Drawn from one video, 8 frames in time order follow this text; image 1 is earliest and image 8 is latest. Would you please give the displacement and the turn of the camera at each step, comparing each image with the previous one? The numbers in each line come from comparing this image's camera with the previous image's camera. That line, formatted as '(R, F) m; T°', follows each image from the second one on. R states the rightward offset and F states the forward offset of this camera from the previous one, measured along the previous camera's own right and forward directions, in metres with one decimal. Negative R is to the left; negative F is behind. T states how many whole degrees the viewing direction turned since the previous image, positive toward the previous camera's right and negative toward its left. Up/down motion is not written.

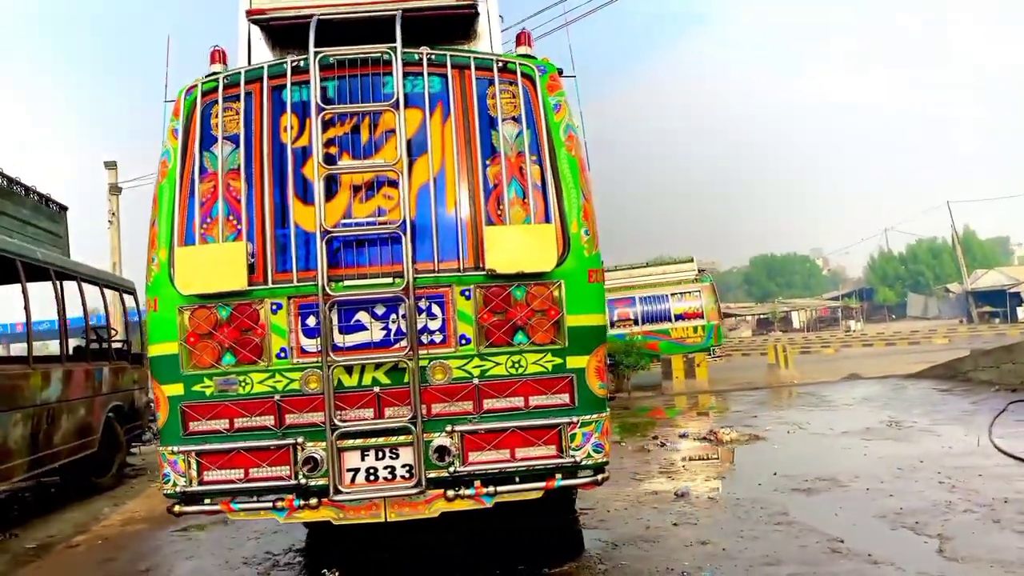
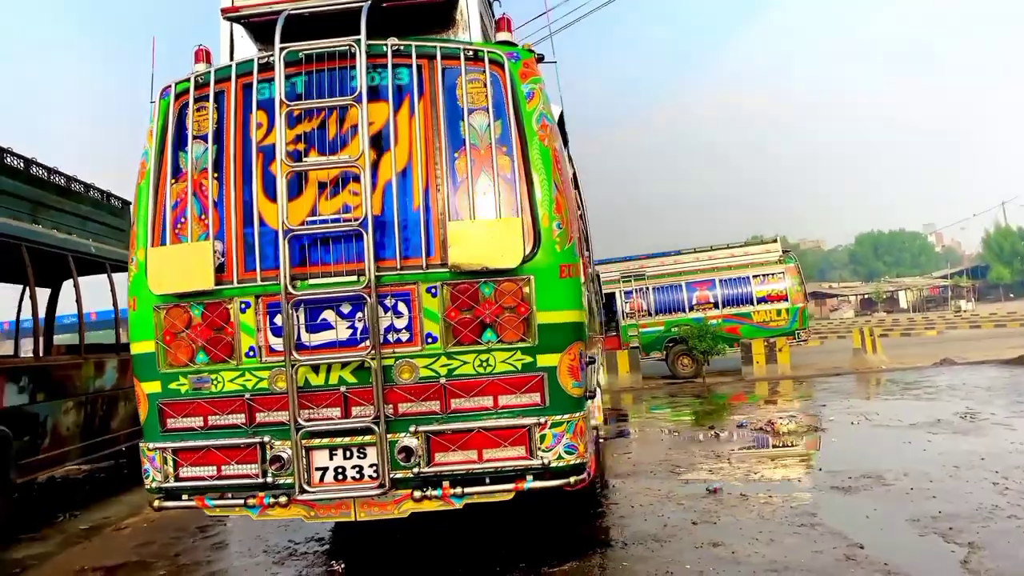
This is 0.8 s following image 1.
(+0.5, +0.2) m; -6°
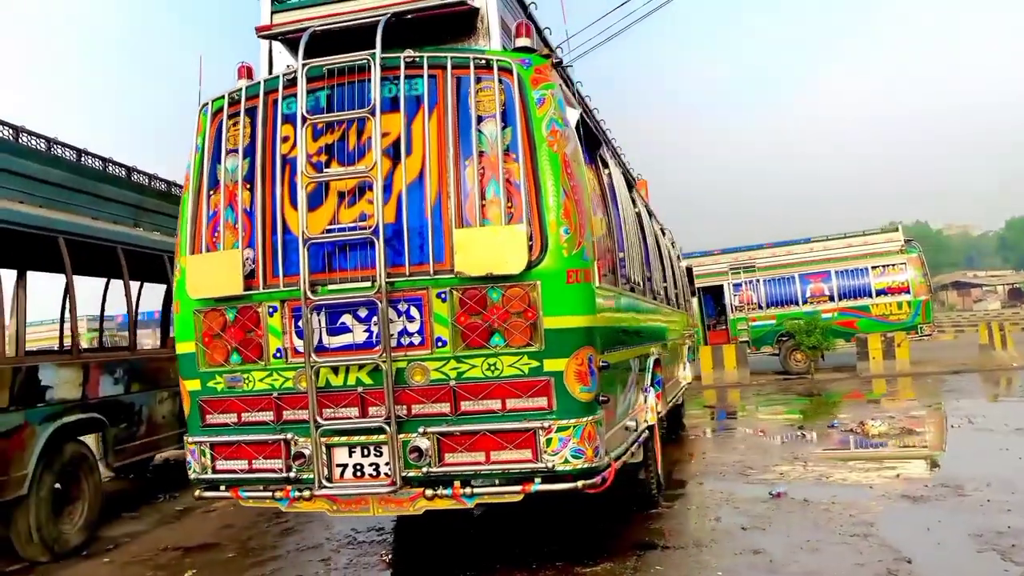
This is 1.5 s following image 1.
(+0.5, 0.0) m; -8°
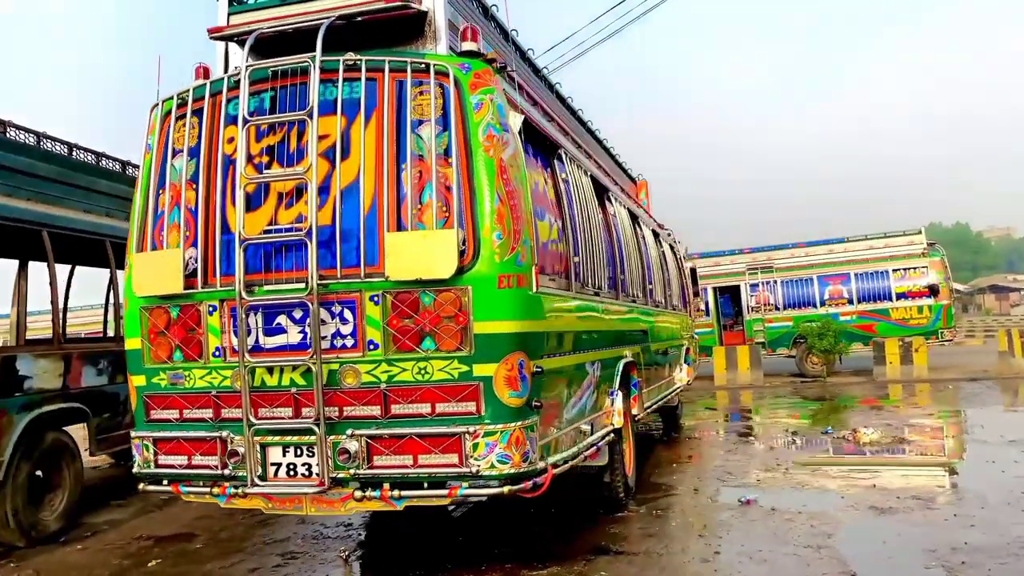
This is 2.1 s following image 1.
(+0.4, 0.0) m; -2°
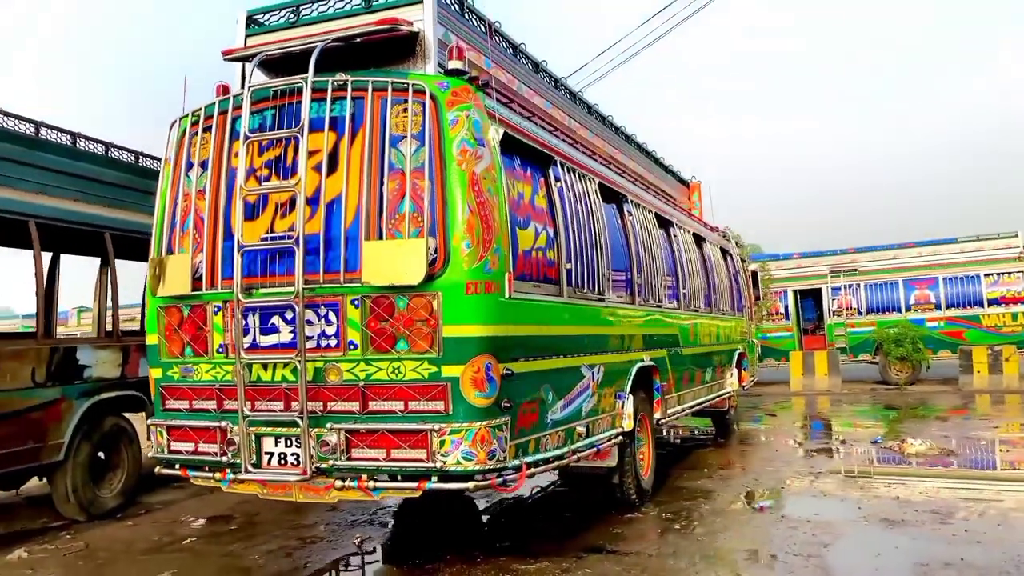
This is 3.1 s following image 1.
(+0.6, -0.2) m; -6°
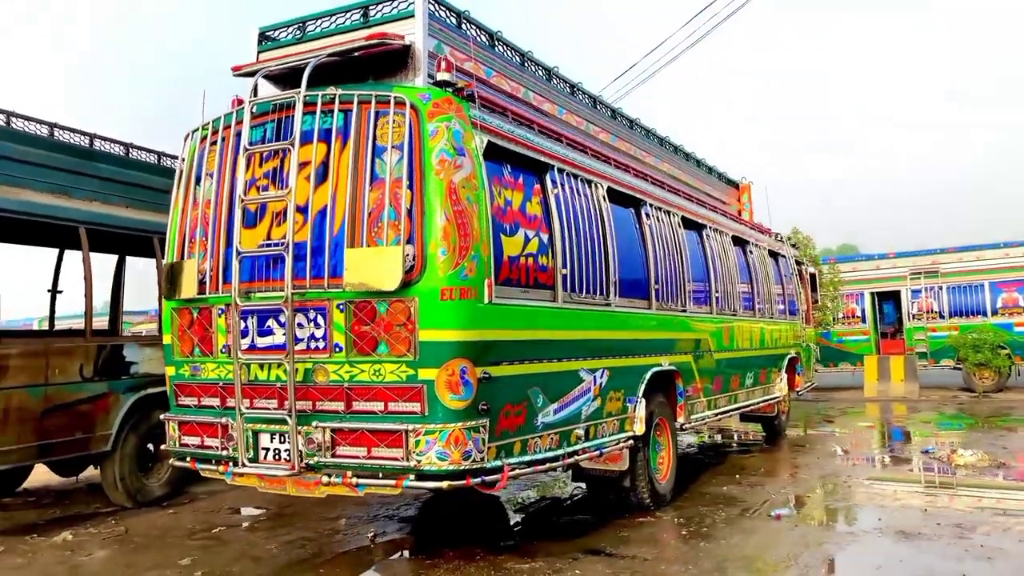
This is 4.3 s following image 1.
(+0.5, -0.1) m; -6°
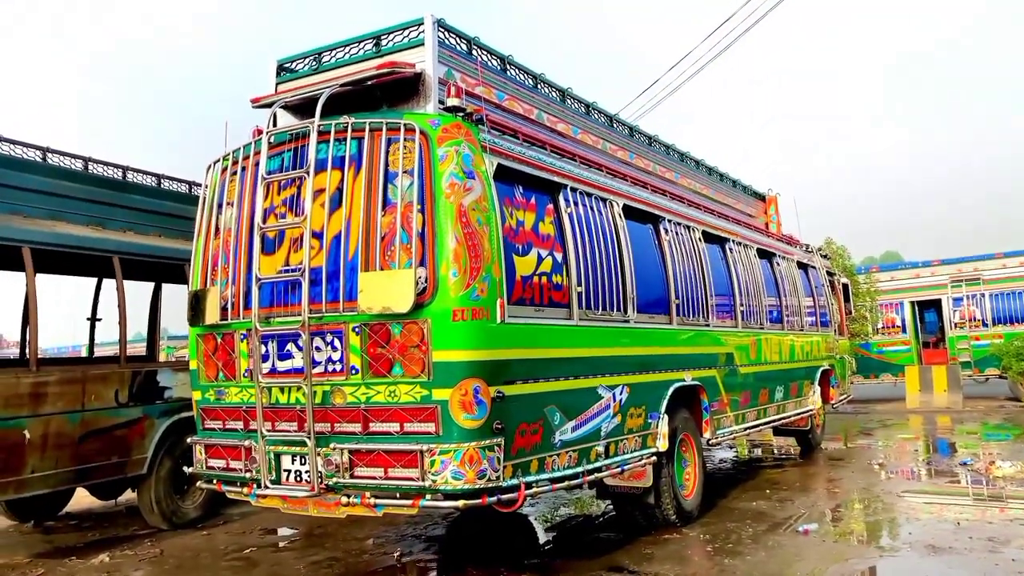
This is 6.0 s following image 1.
(+0.1, 0.0) m; -3°
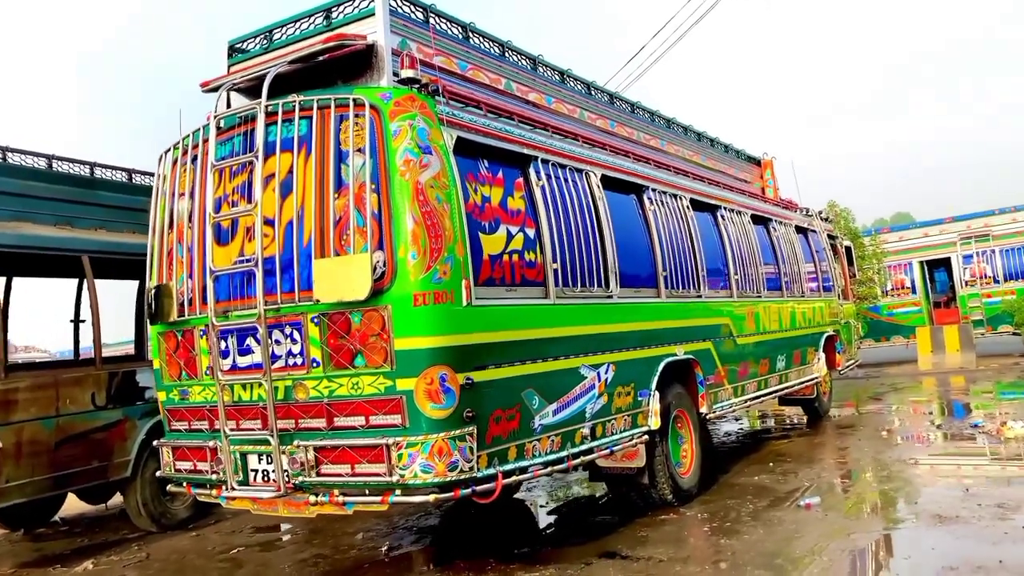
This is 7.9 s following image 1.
(+0.2, +0.2) m; -1°
